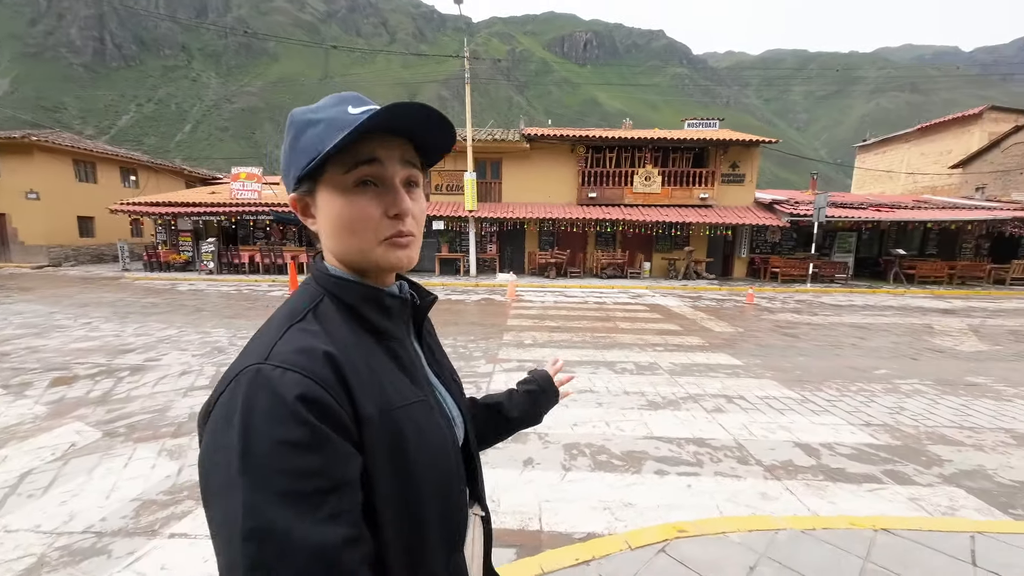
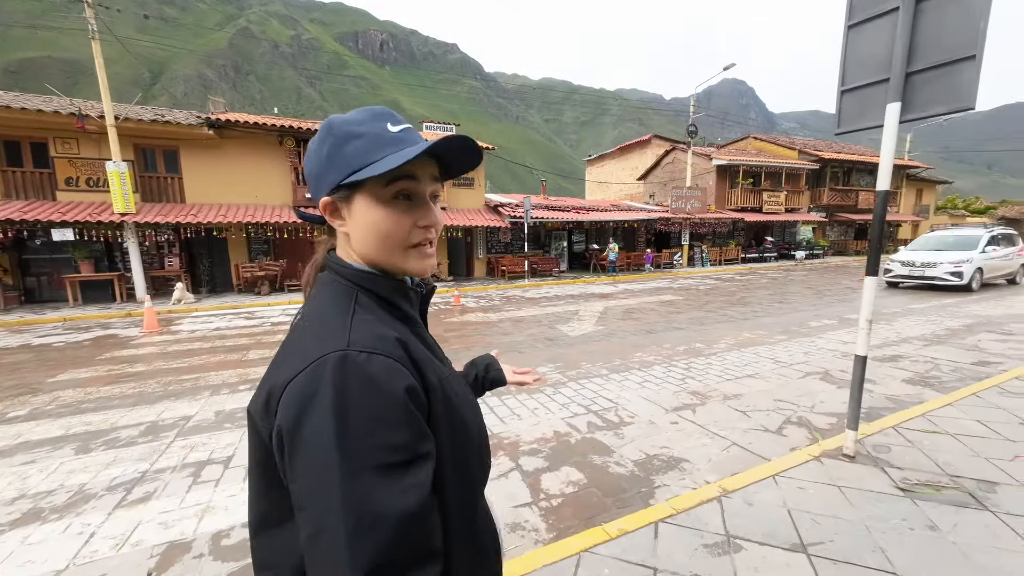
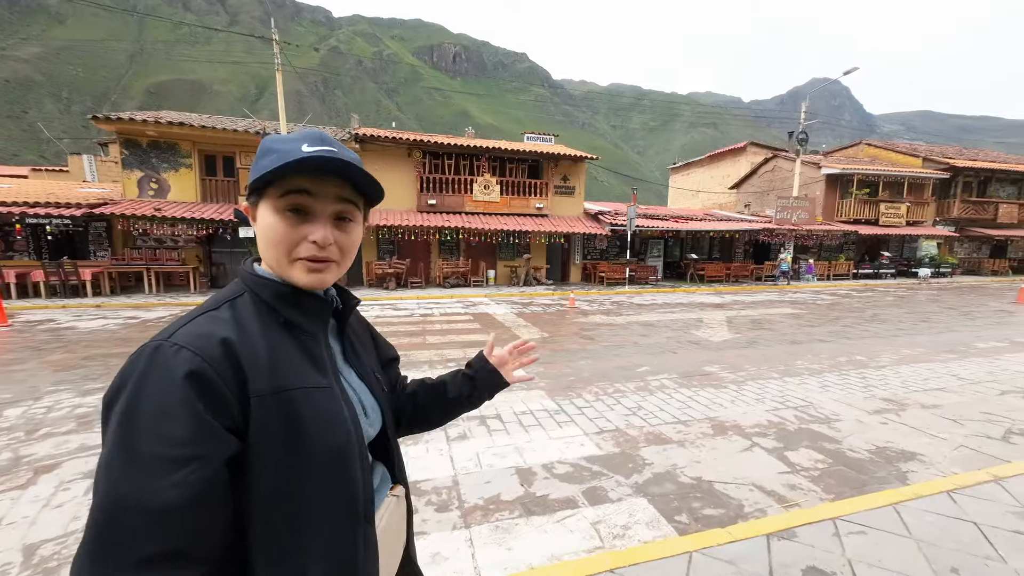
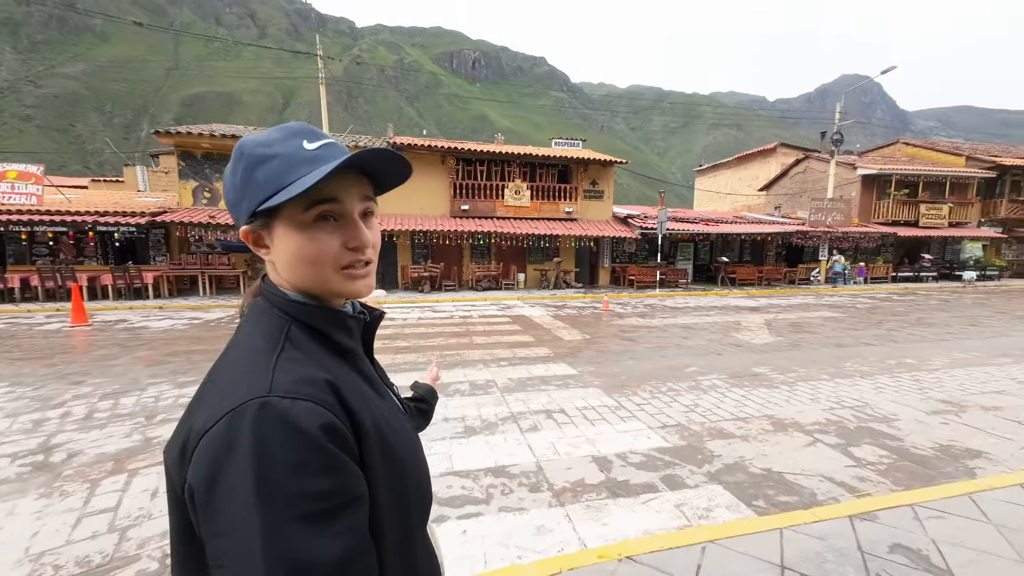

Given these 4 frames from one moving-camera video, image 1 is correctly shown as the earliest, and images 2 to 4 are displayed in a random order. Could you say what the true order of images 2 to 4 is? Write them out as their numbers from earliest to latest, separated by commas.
4, 3, 2
